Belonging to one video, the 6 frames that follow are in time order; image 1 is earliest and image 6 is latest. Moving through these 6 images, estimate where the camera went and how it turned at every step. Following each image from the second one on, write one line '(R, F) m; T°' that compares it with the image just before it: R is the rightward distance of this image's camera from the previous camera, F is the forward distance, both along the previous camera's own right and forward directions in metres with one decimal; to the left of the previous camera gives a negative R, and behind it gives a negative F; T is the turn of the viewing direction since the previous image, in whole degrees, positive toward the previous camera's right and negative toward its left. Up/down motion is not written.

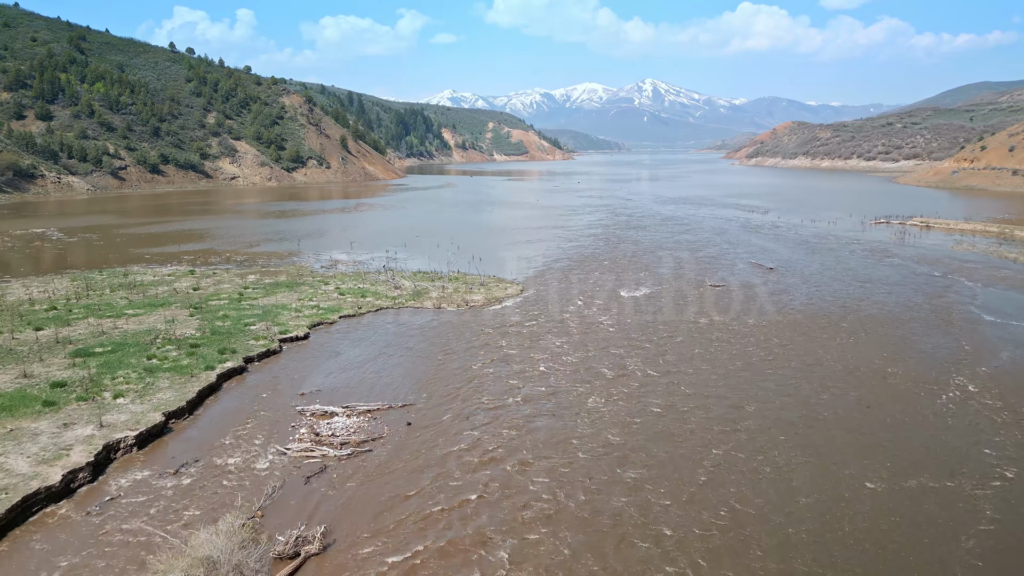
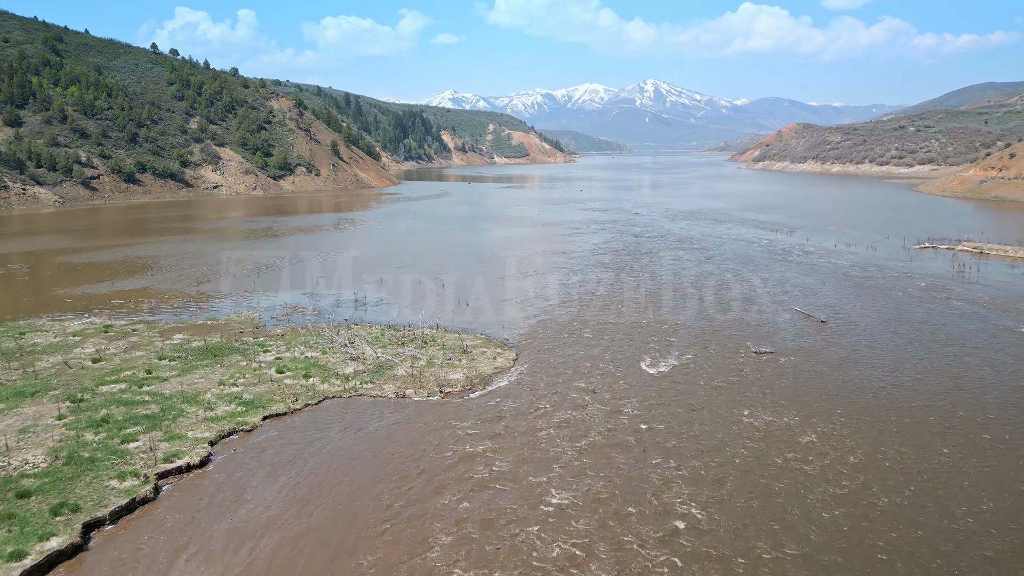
(+0.1, +2.8) m; 0°
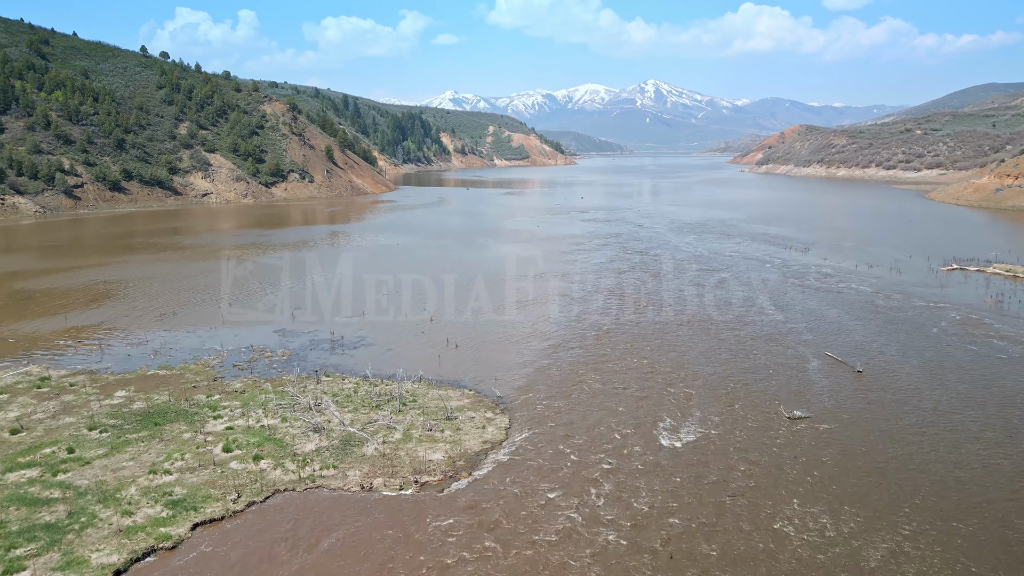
(+0.1, +1.5) m; 0°
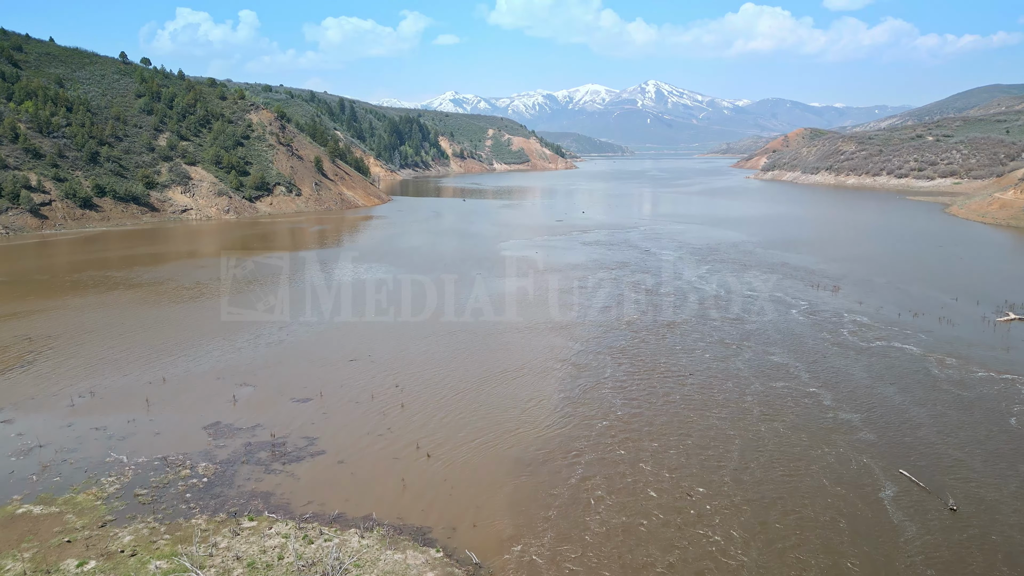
(+0.2, +2.6) m; 0°
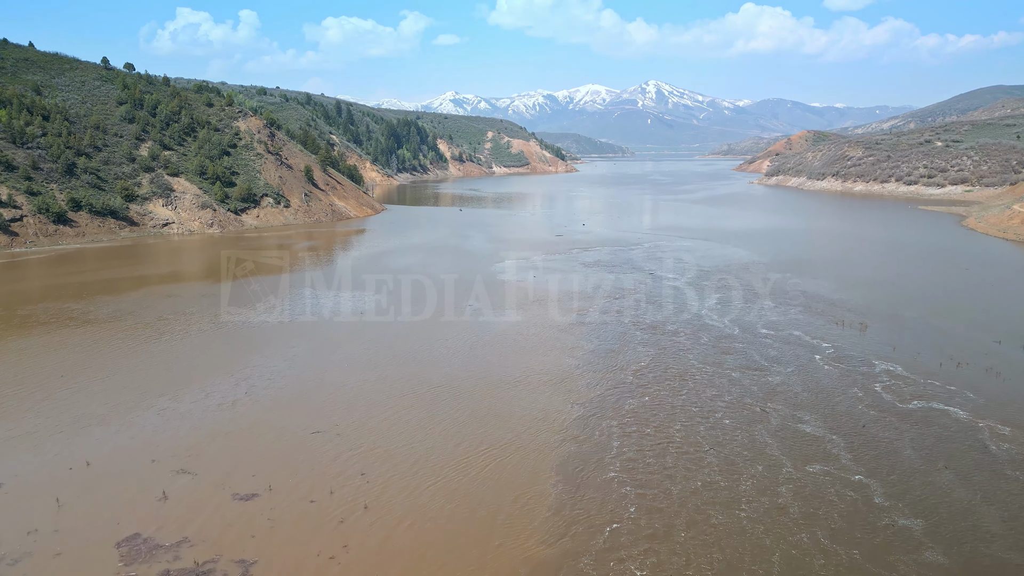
(+0.2, +2.0) m; 0°
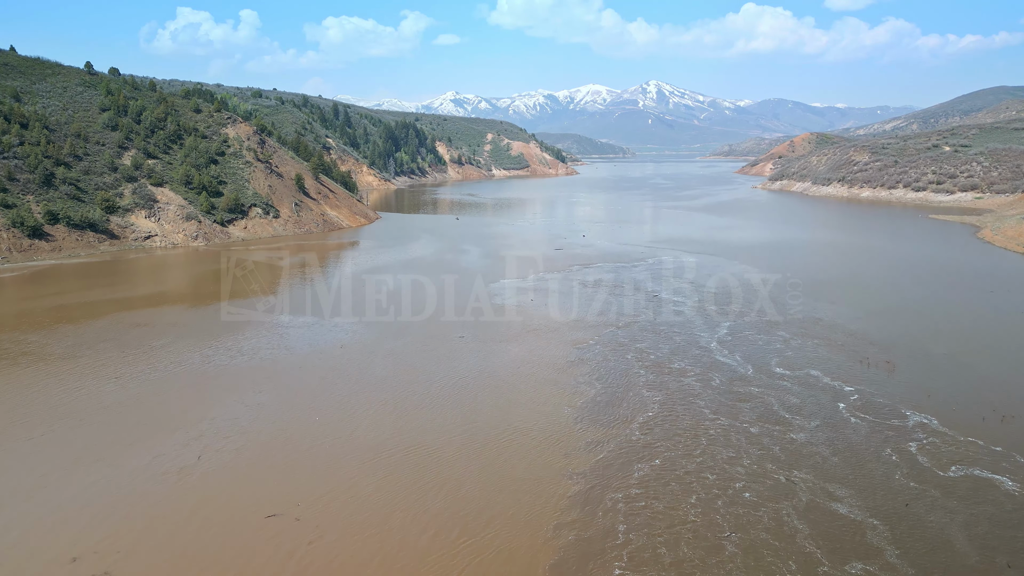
(+0.2, +1.7) m; 0°
